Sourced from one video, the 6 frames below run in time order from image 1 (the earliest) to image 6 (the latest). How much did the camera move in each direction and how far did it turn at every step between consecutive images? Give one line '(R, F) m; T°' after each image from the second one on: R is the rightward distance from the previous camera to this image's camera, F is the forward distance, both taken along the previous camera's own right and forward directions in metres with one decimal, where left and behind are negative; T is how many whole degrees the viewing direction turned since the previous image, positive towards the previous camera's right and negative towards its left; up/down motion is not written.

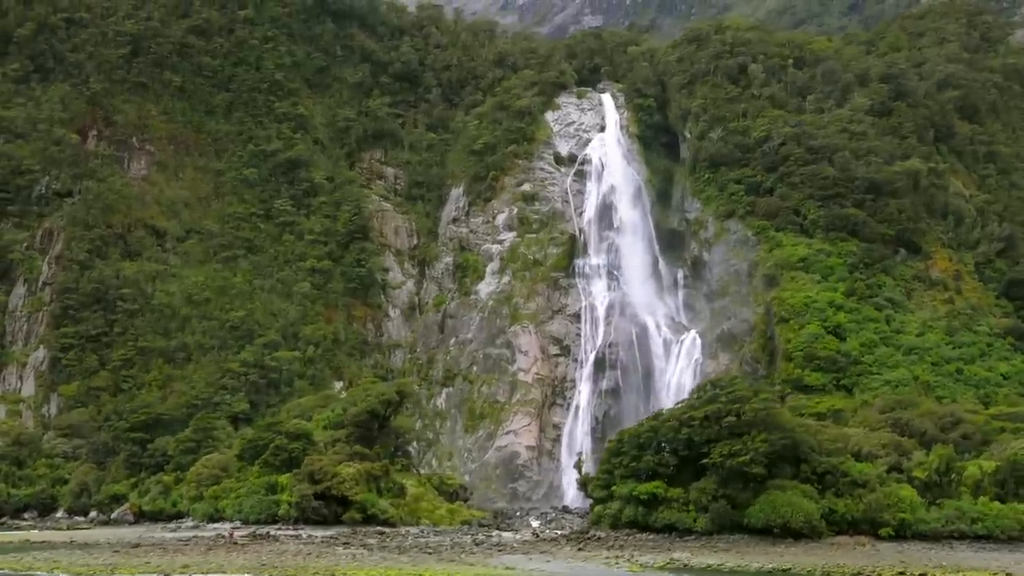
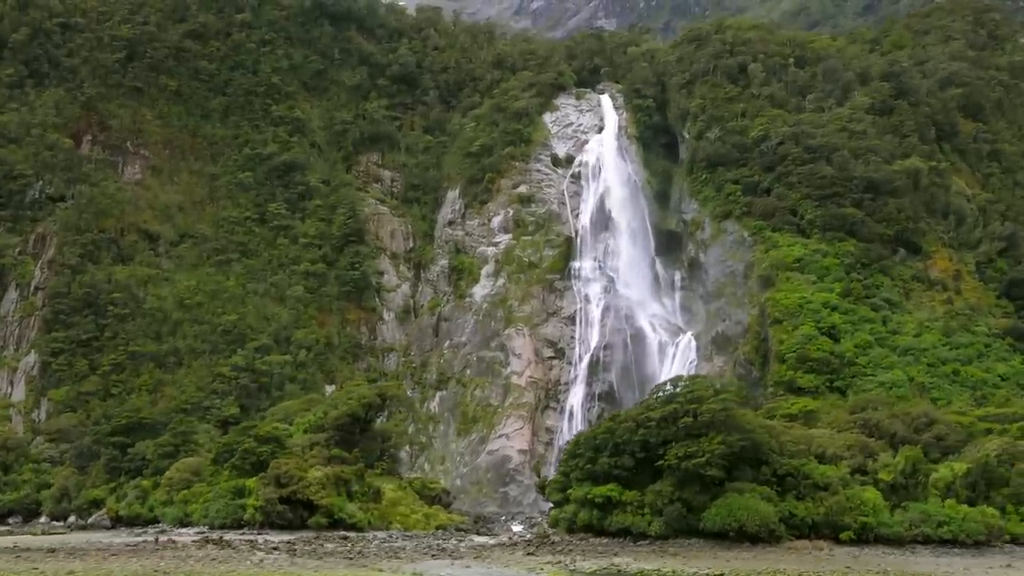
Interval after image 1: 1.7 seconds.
(+1.1, +0.5) m; -1°
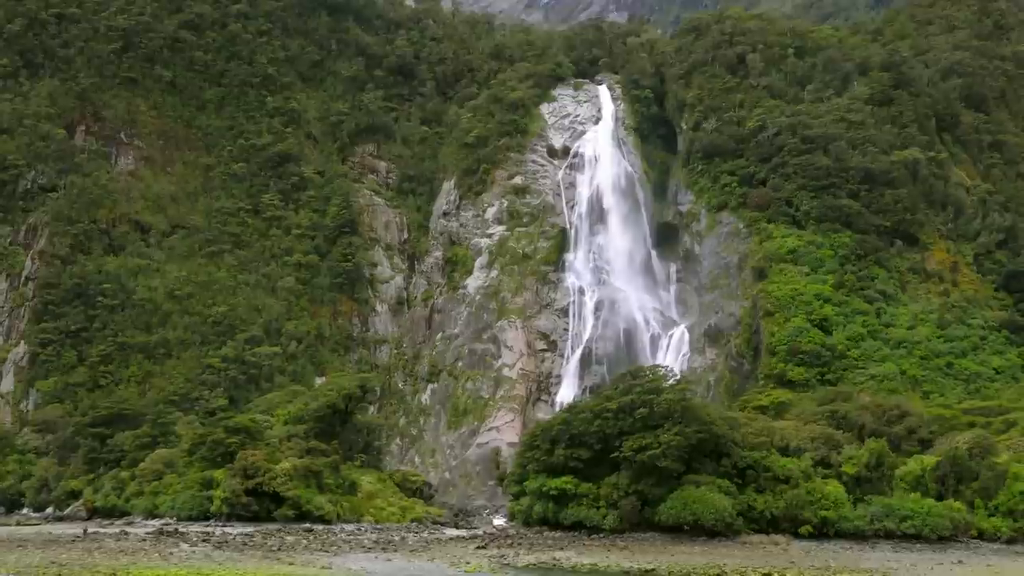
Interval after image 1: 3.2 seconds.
(+0.9, +0.4) m; -1°
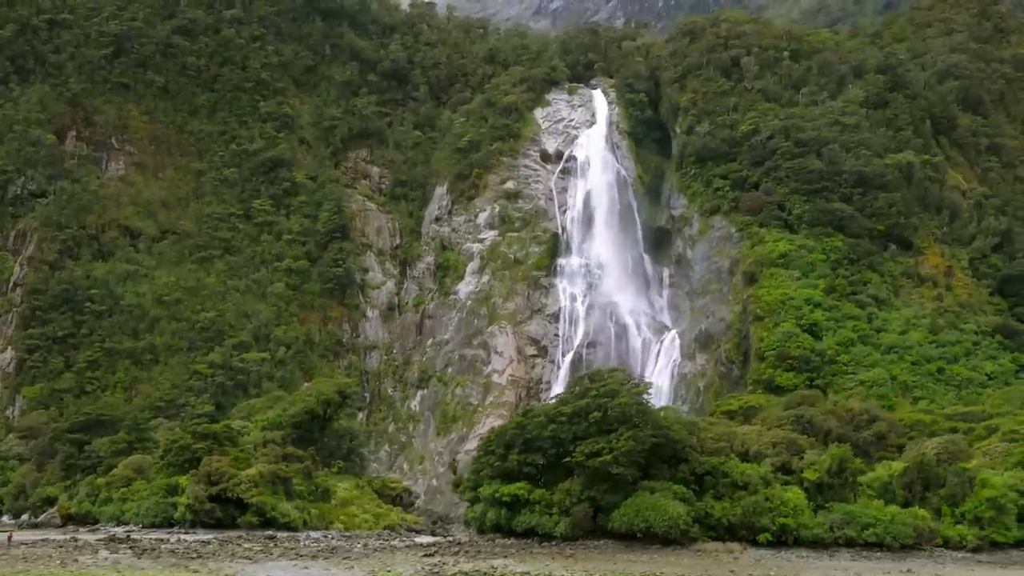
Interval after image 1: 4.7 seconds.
(+0.9, +0.4) m; -1°
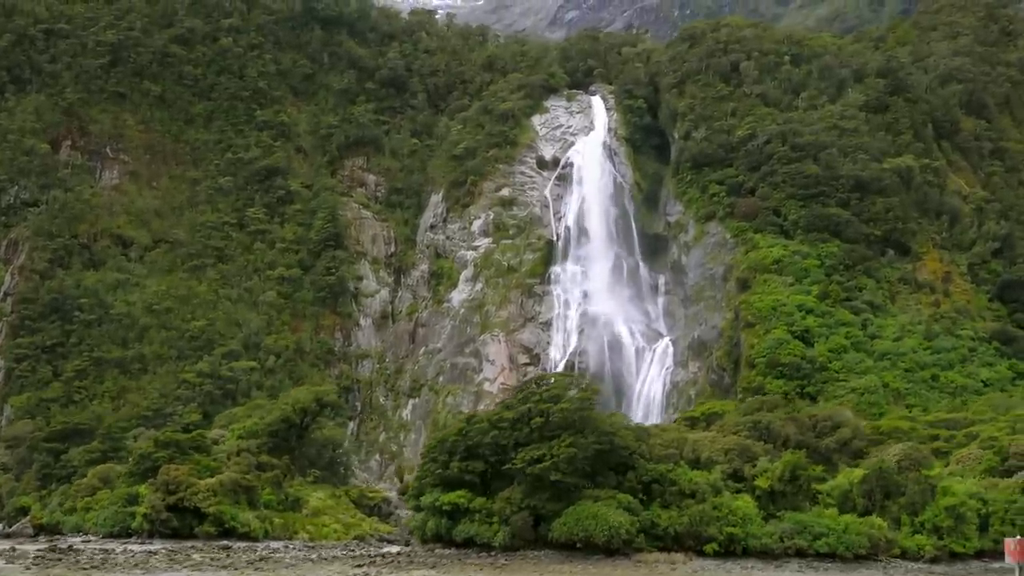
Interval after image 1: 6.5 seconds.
(+1.2, +0.6) m; -1°
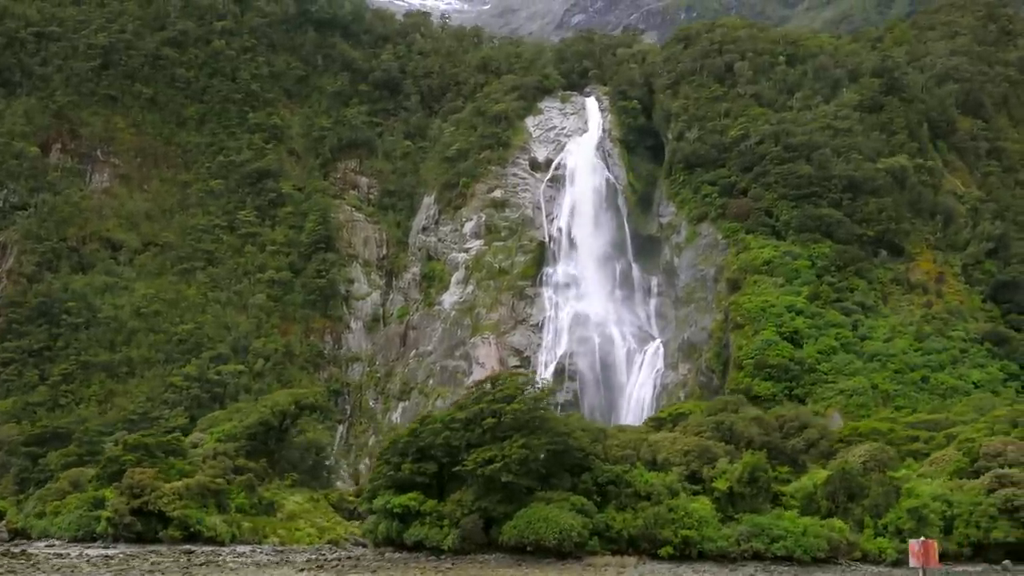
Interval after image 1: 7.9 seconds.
(+0.8, +0.4) m; 0°
